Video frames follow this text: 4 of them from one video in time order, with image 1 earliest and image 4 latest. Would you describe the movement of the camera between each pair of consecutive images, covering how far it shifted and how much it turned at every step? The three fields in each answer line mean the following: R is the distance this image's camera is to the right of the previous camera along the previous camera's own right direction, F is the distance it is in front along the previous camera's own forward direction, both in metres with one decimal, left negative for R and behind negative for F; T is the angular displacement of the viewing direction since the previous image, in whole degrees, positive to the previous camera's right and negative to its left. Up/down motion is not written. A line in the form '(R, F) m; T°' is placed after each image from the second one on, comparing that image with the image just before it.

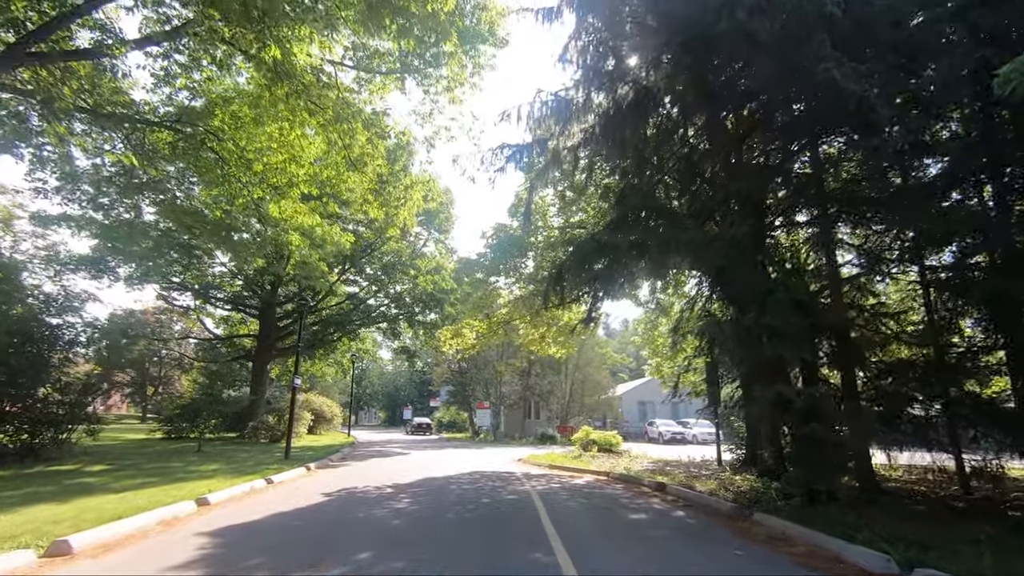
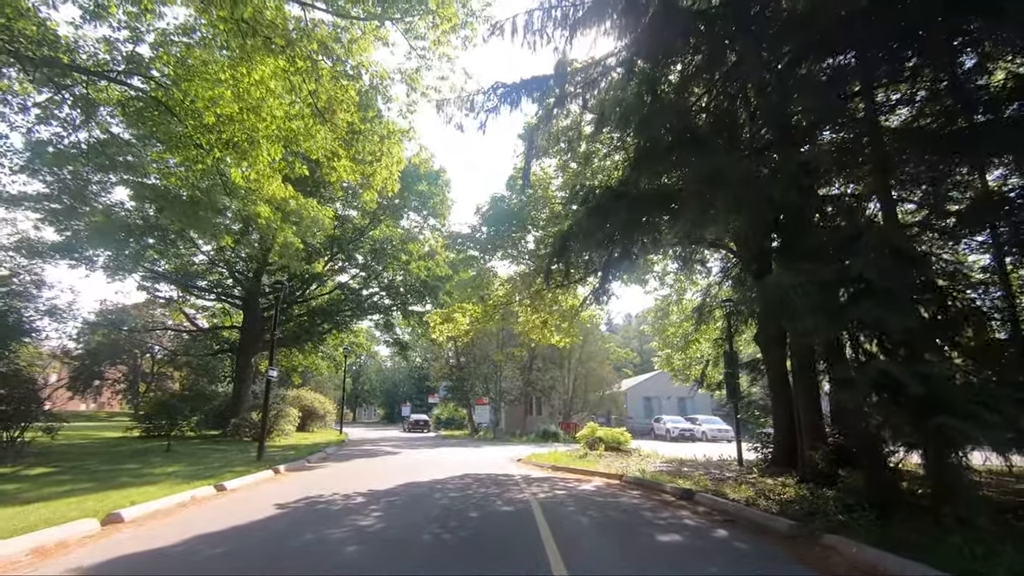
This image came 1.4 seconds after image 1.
(+0.1, +2.0) m; 0°
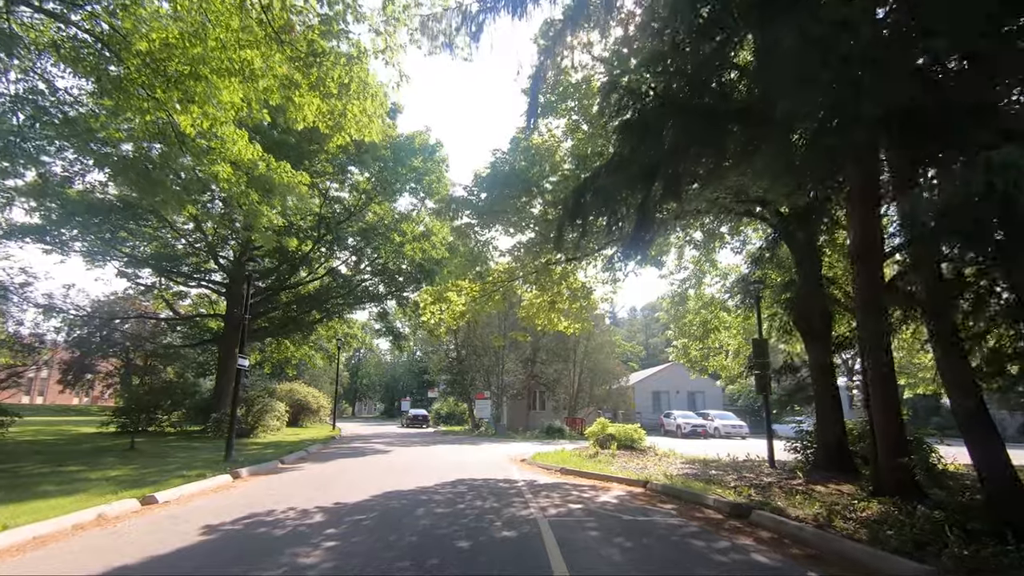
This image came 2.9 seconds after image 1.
(0.0, +2.2) m; 0°
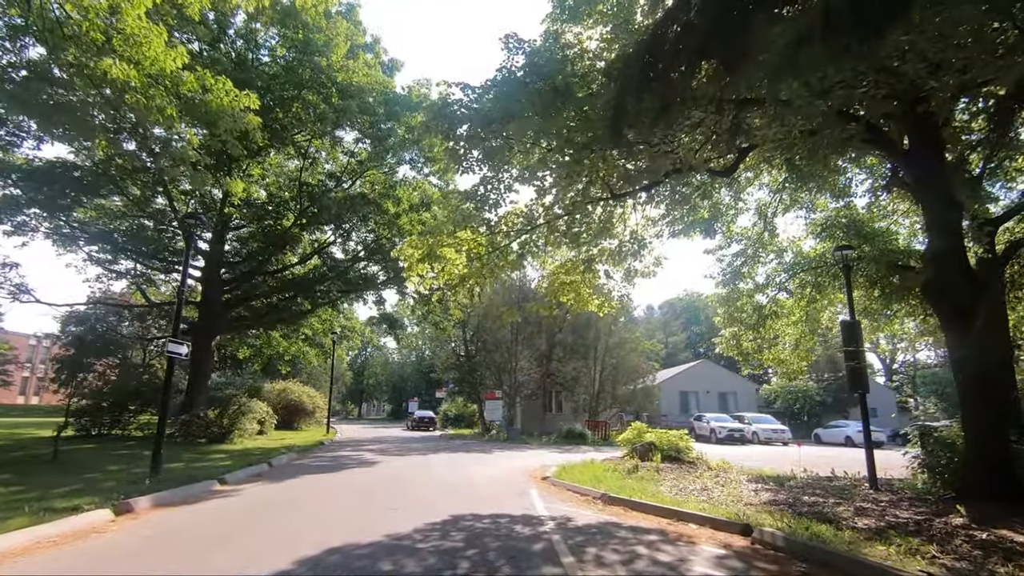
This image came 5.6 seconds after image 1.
(-0.2, +4.0) m; -1°
